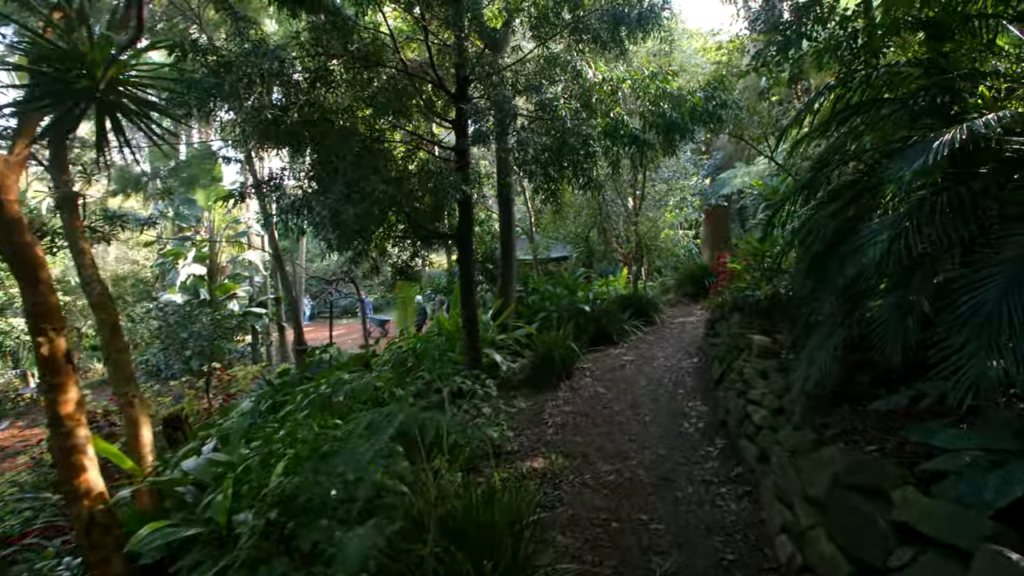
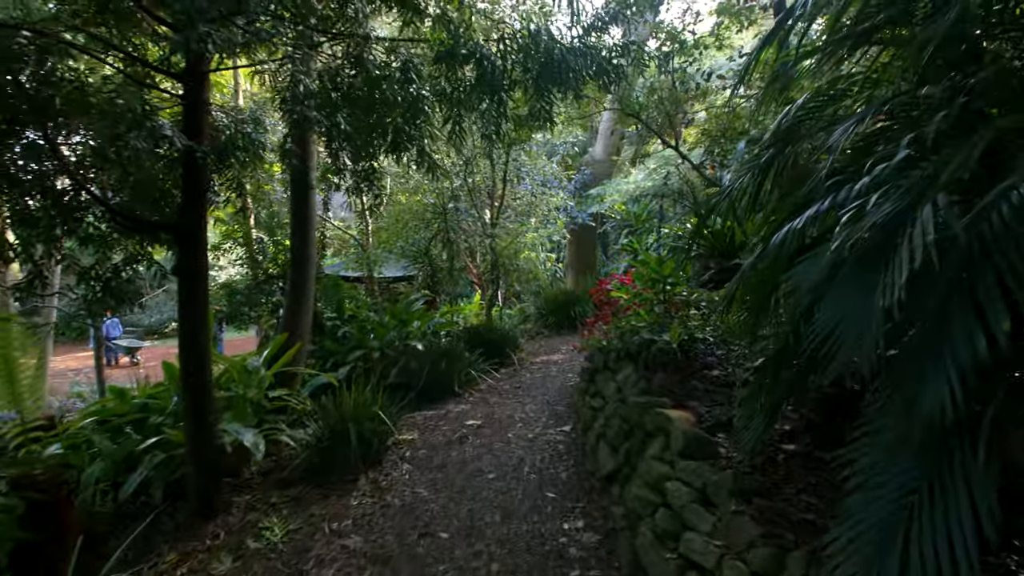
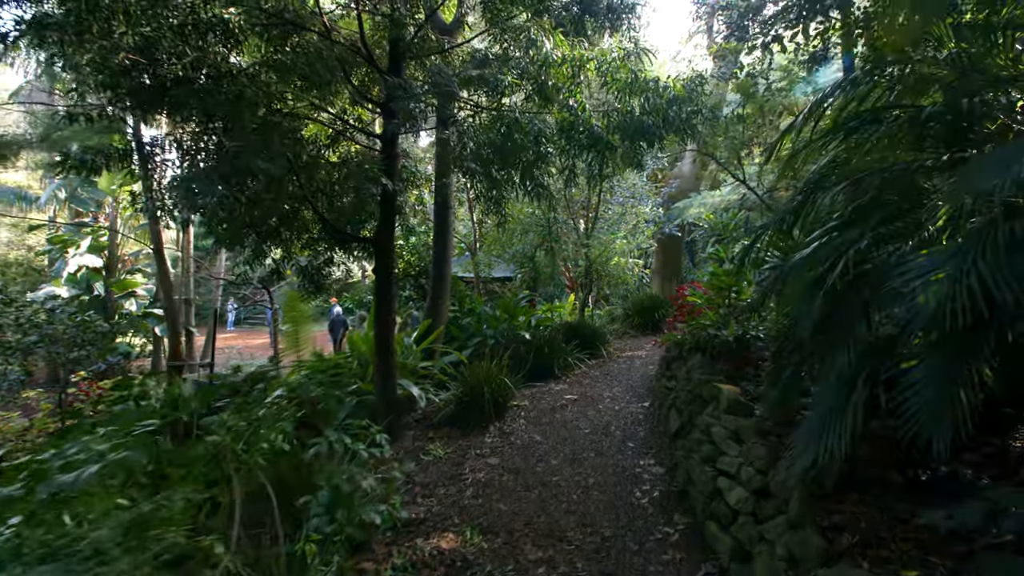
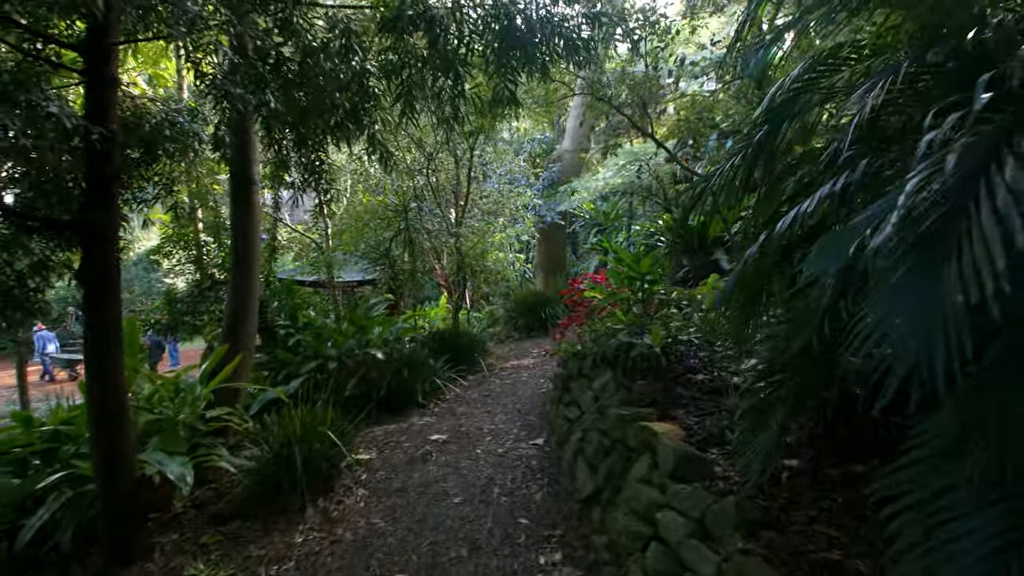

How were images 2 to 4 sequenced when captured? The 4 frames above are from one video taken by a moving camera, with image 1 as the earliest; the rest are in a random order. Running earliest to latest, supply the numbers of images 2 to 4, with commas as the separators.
3, 2, 4
